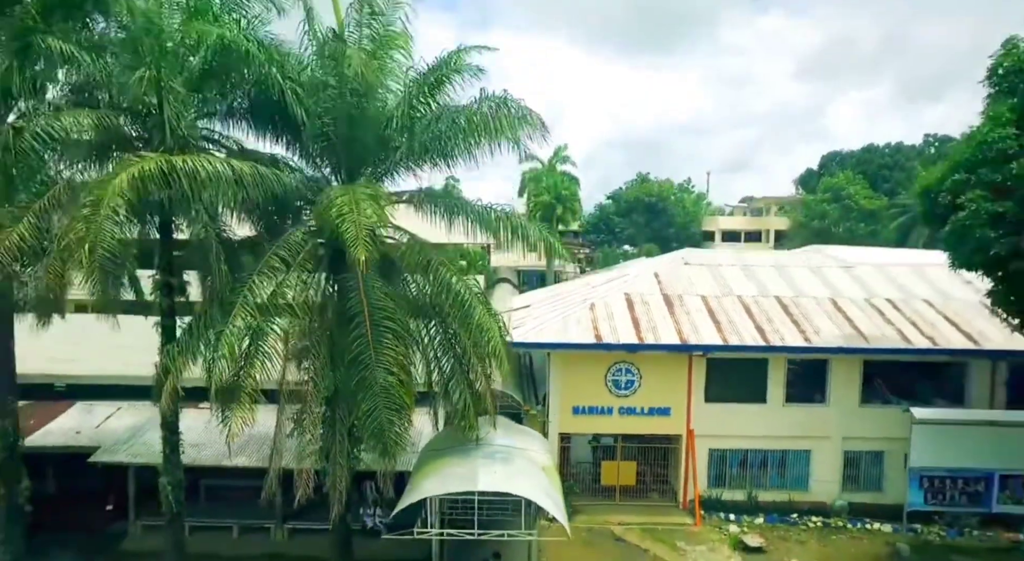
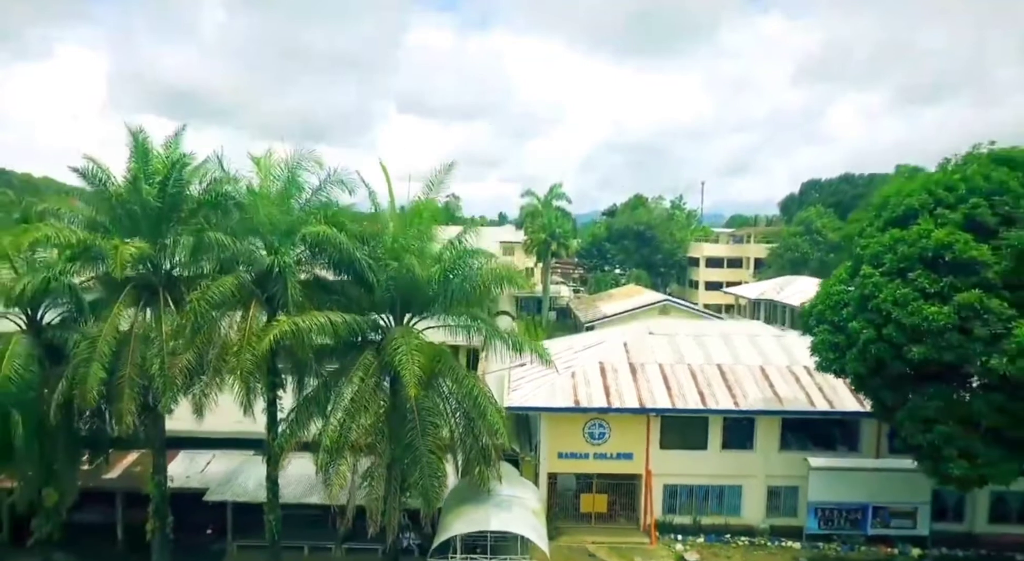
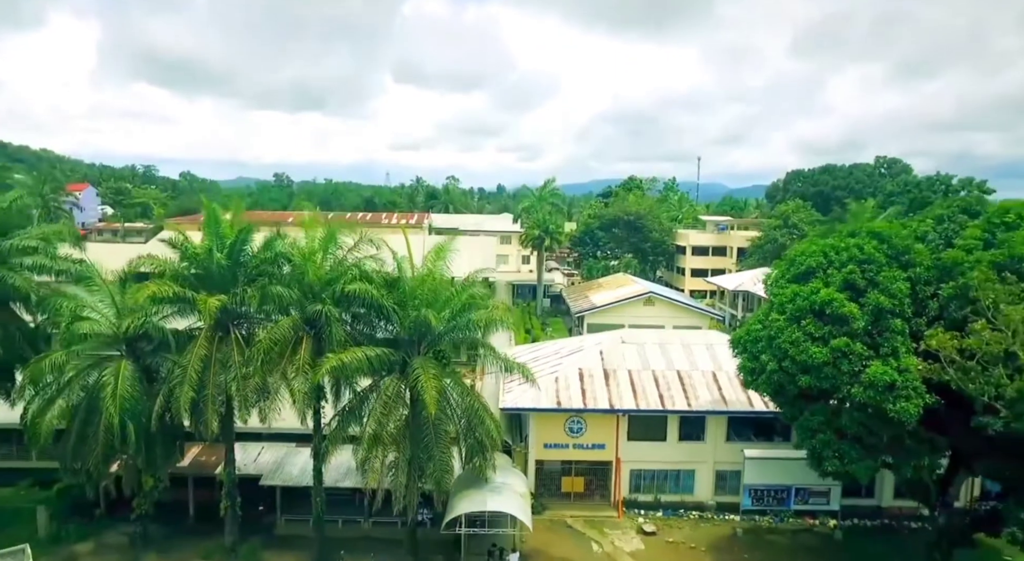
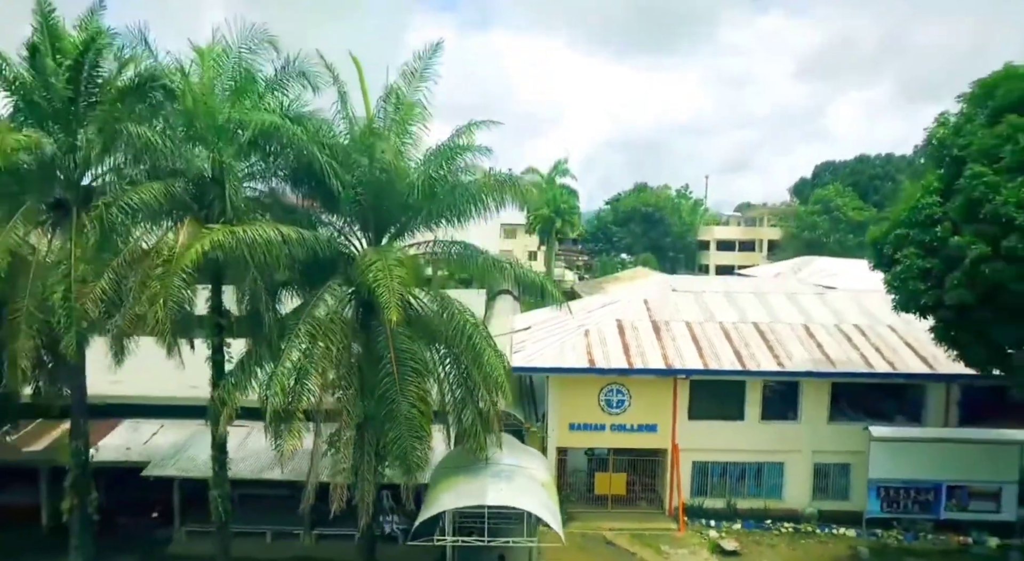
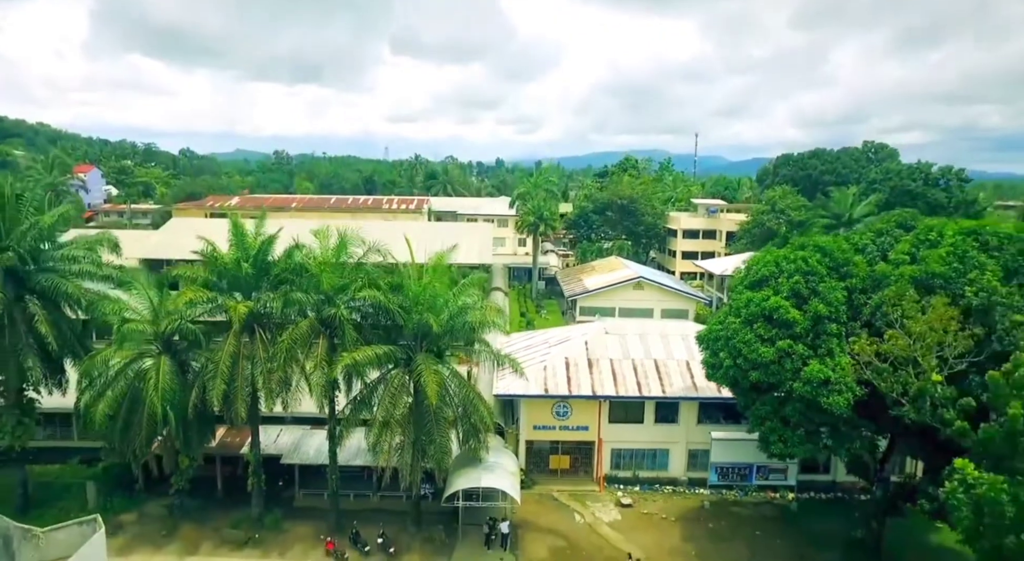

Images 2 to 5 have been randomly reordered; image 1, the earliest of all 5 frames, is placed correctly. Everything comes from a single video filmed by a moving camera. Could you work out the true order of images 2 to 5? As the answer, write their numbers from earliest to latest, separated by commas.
4, 2, 3, 5
